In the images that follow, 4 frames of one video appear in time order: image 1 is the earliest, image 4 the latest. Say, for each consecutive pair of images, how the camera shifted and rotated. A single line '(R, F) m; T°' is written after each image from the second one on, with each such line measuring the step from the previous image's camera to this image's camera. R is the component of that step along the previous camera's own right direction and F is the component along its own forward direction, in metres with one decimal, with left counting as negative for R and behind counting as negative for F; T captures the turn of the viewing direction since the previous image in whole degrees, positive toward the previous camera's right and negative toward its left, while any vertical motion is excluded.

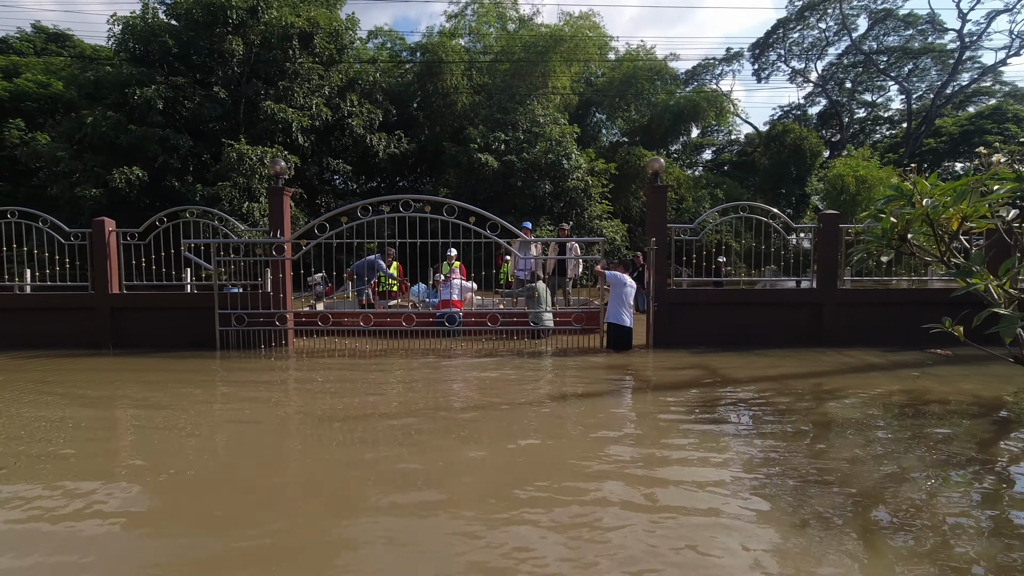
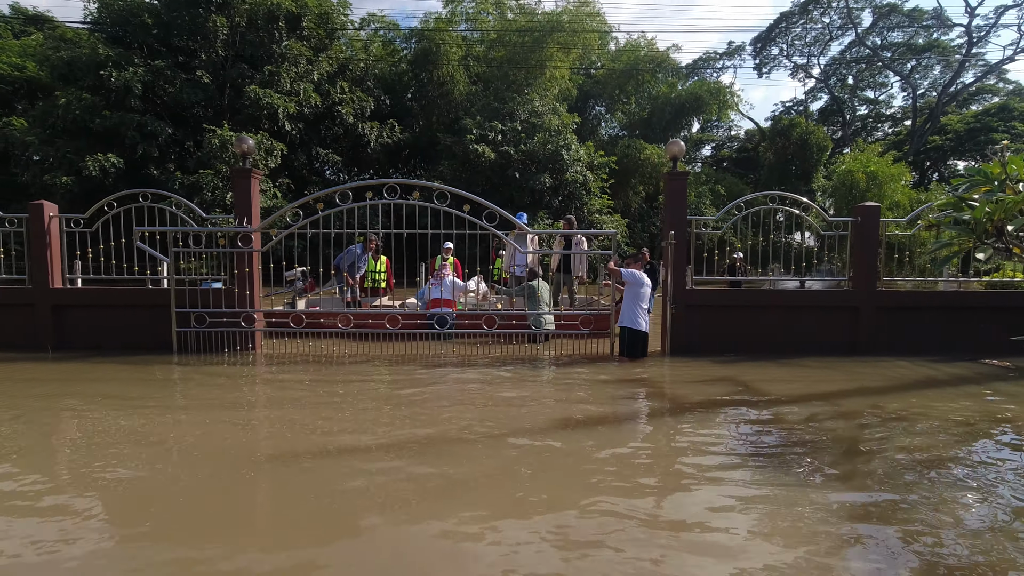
(-0.1, +0.9) m; +1°
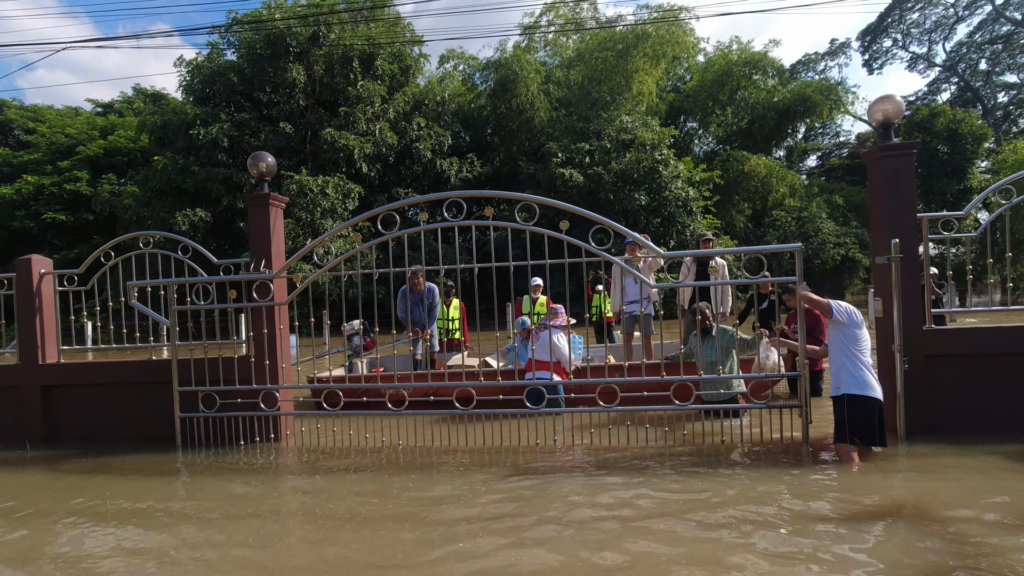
(-0.3, +2.2) m; -9°
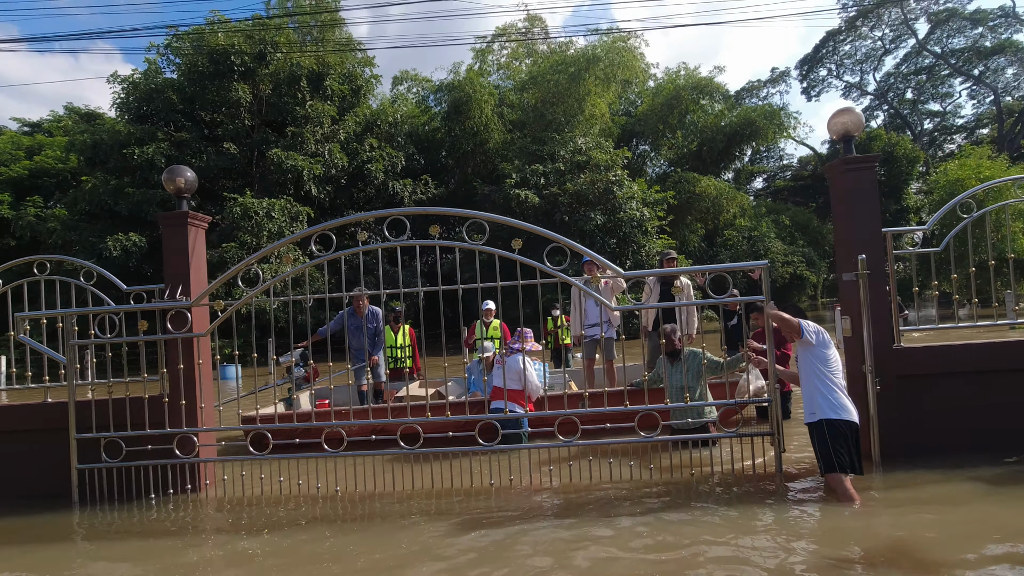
(+0.1, +0.4) m; +4°
